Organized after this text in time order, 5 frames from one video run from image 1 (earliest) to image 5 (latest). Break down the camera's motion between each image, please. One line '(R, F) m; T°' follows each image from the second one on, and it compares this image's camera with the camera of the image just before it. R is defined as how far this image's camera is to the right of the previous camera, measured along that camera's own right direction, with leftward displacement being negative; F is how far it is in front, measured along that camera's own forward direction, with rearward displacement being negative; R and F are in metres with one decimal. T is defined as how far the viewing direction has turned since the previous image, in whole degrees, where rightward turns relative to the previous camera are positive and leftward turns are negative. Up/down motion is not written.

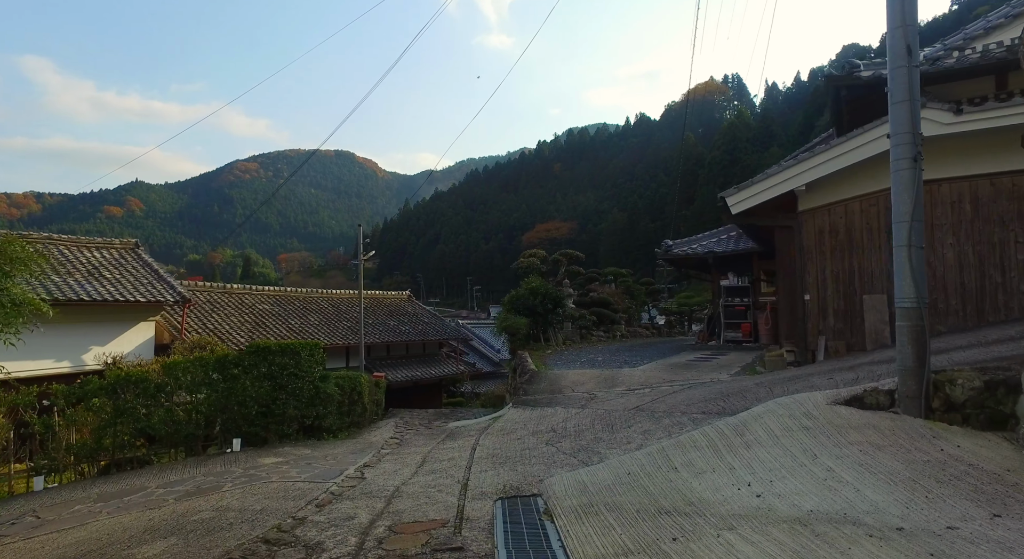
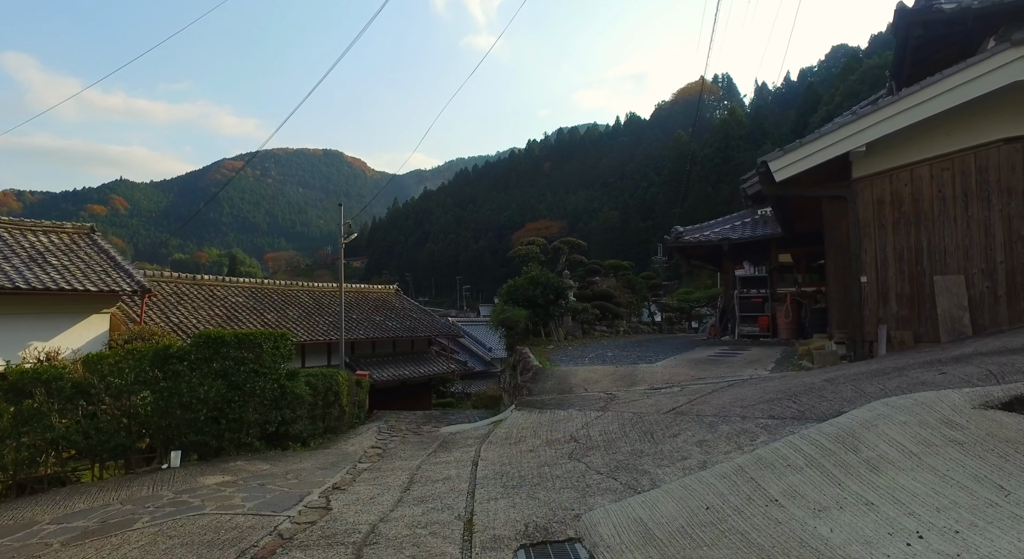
(-0.2, +1.1) m; +1°
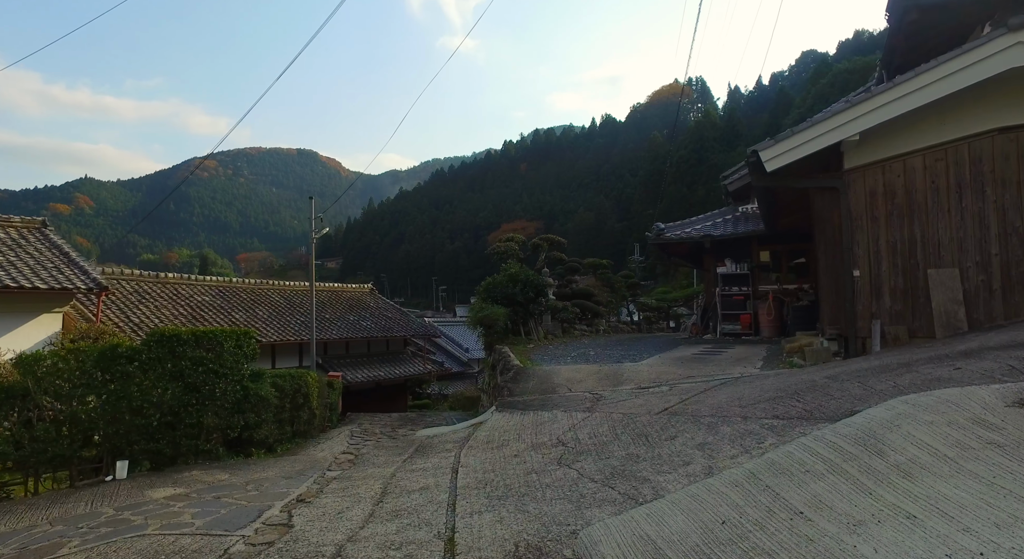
(0.0, +0.3) m; +2°
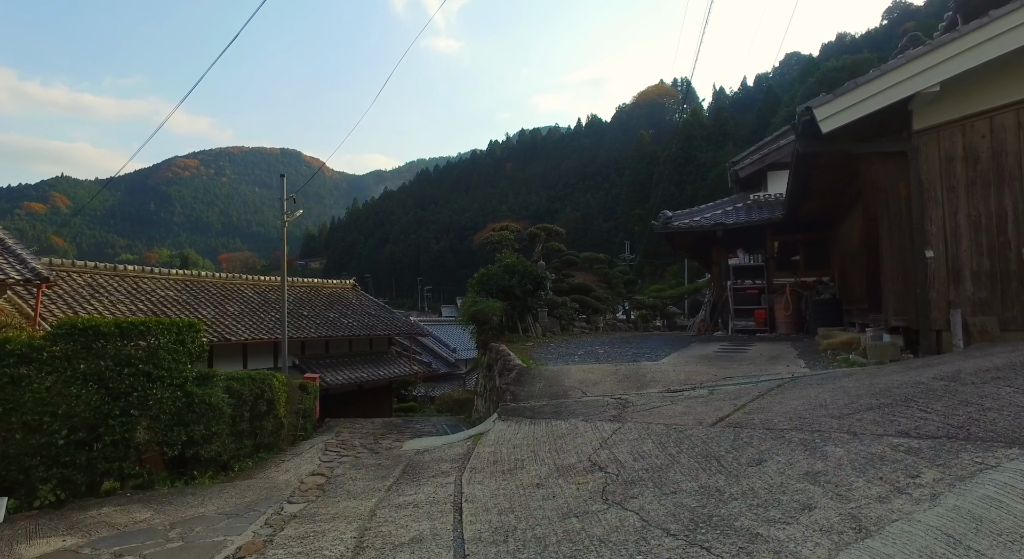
(-0.2, +1.1) m; +1°
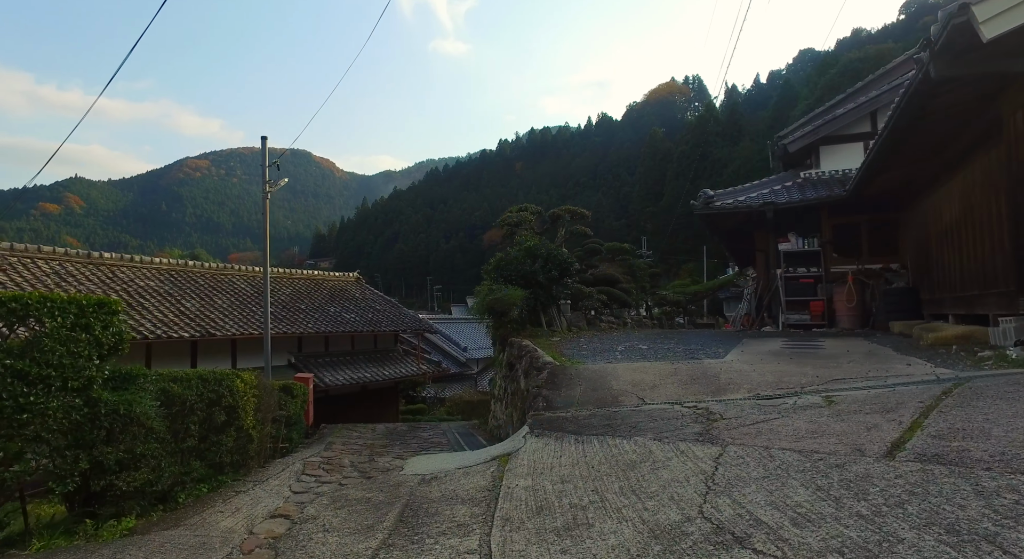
(-0.2, +1.4) m; -1°
